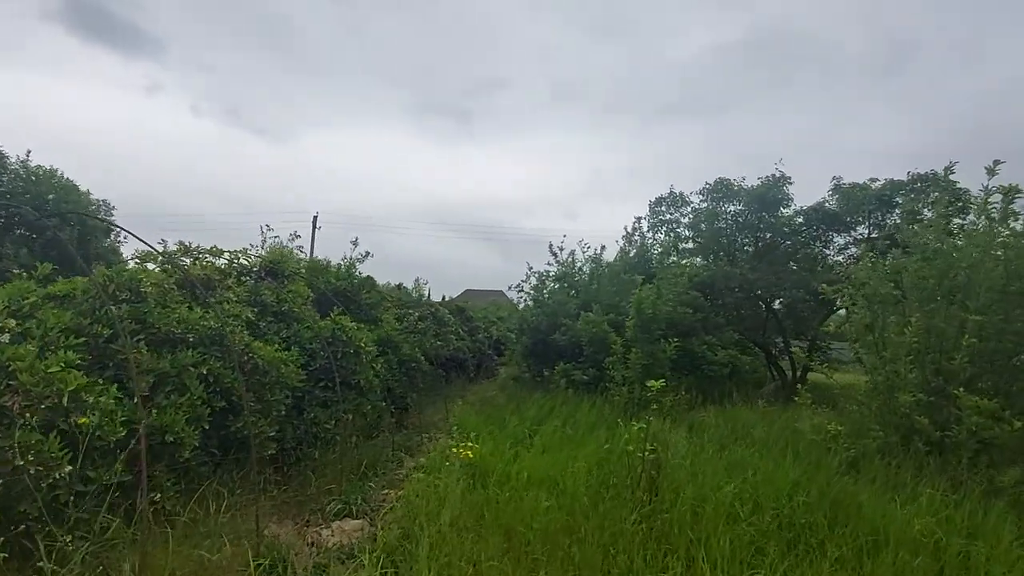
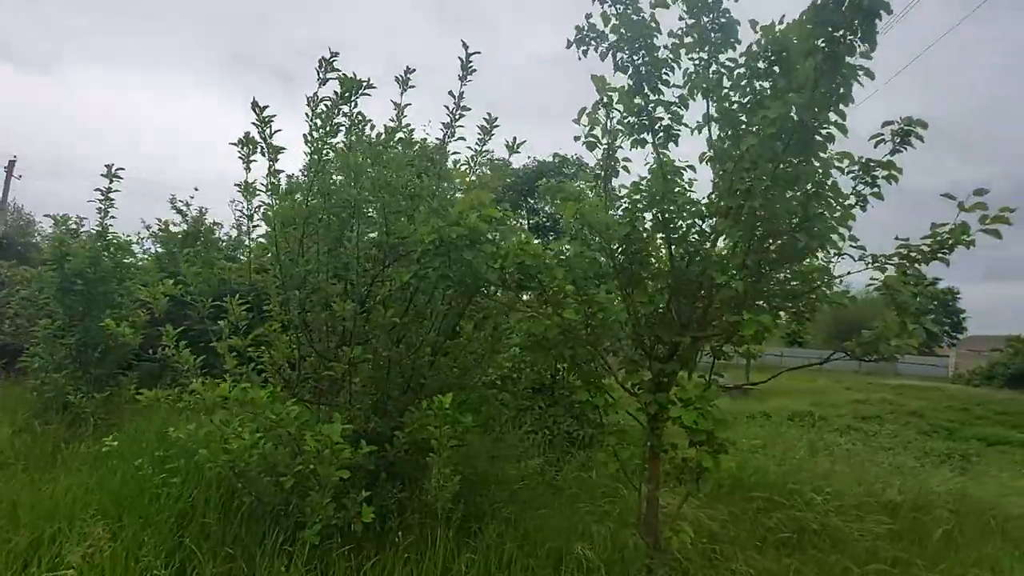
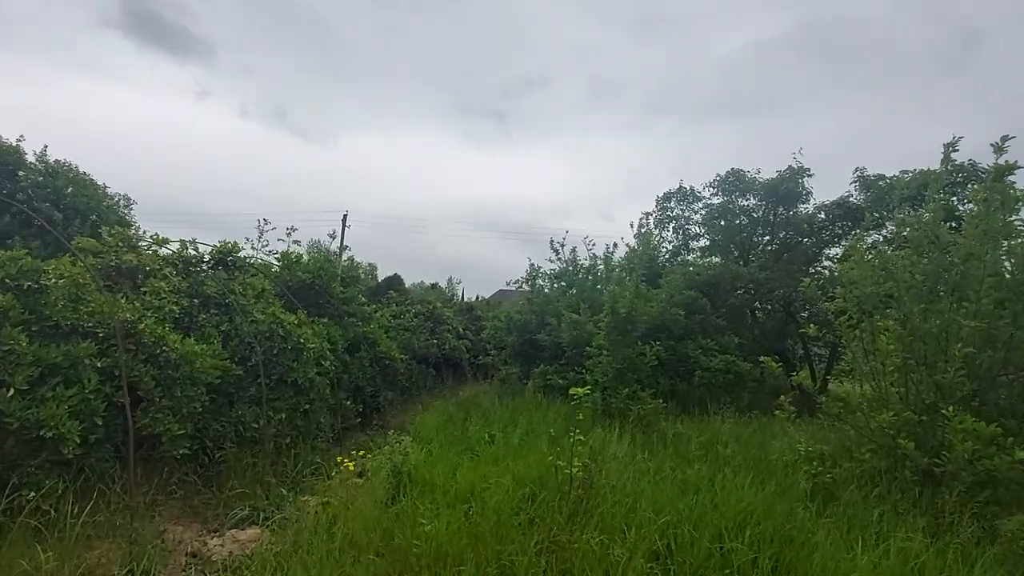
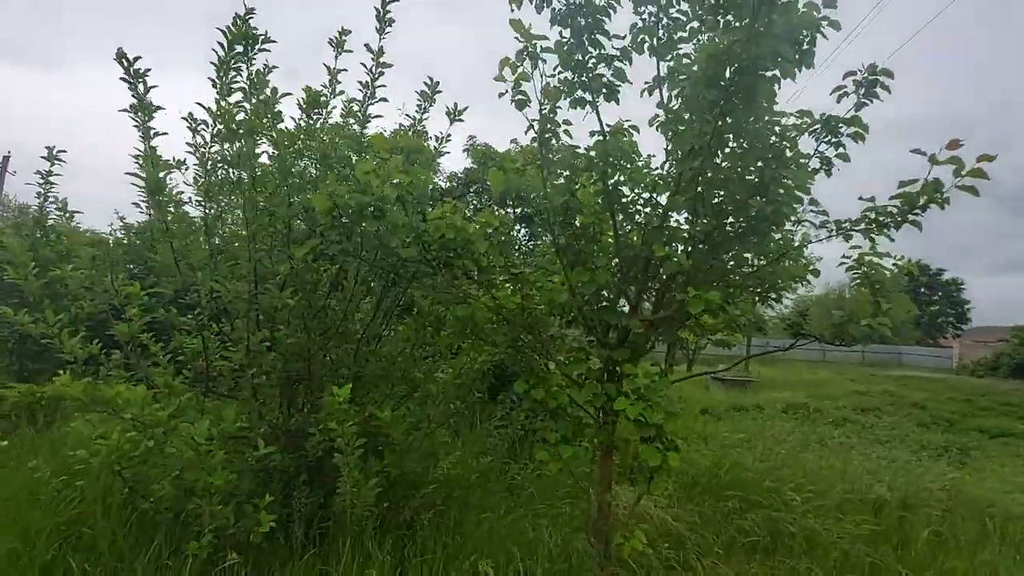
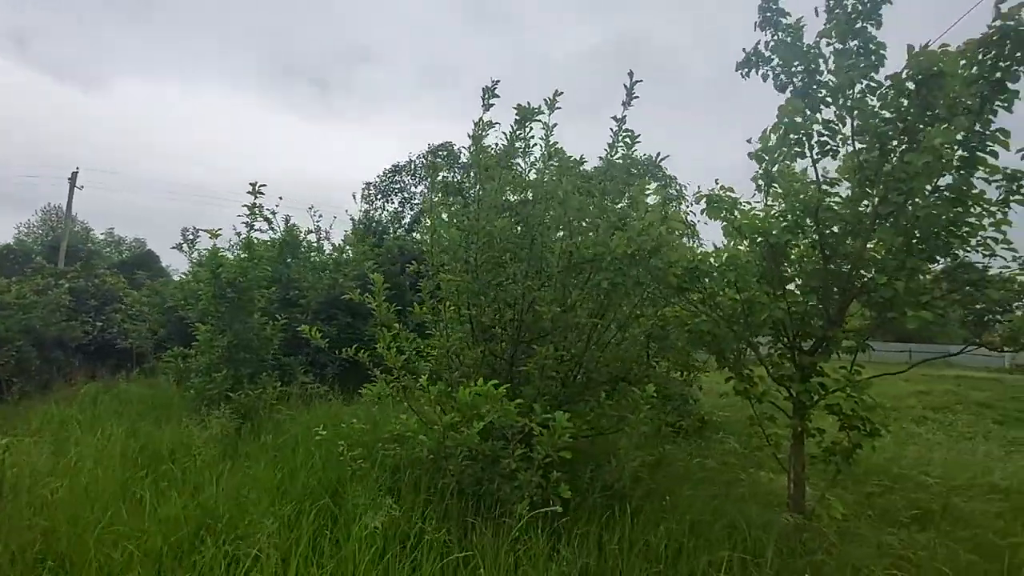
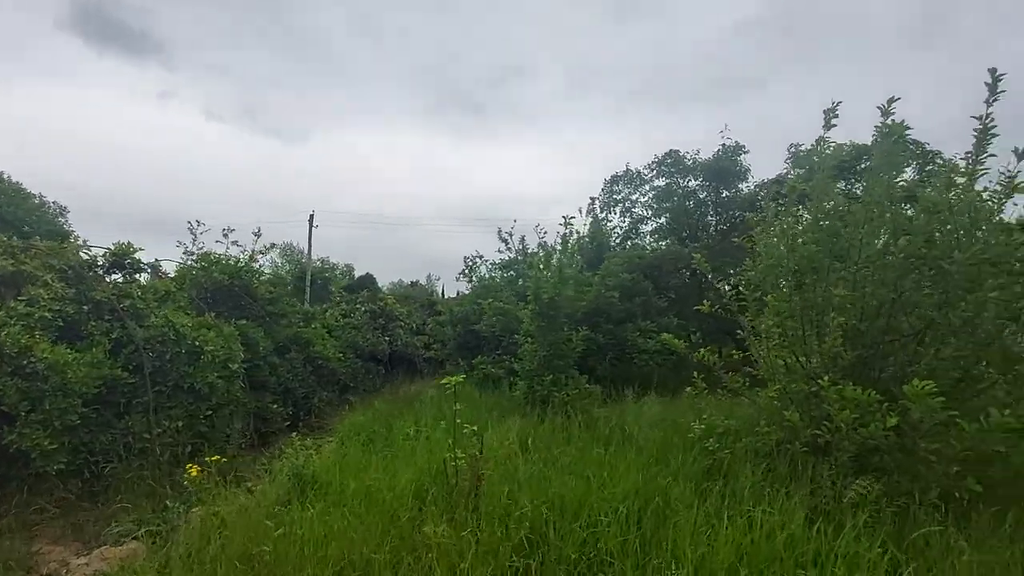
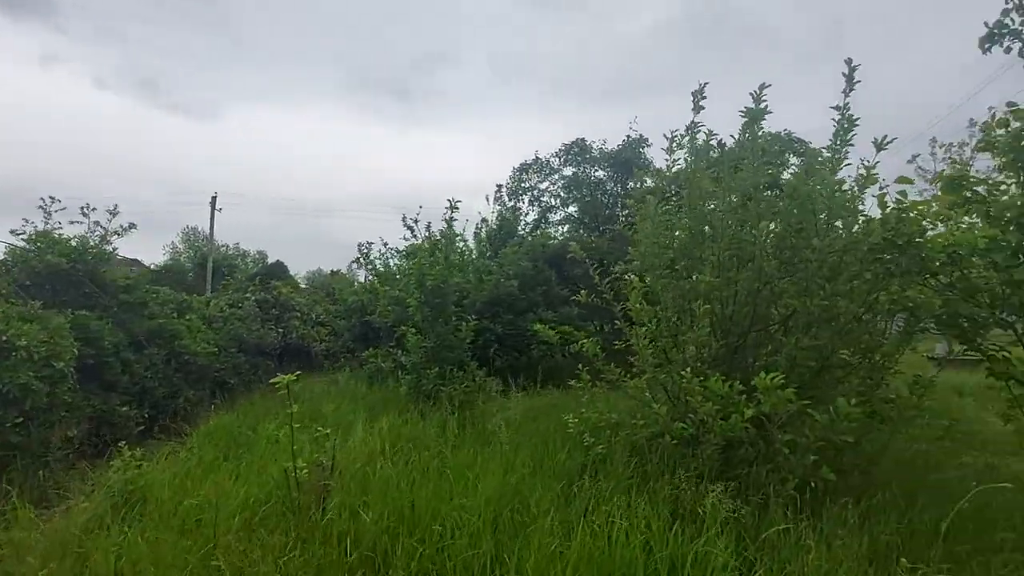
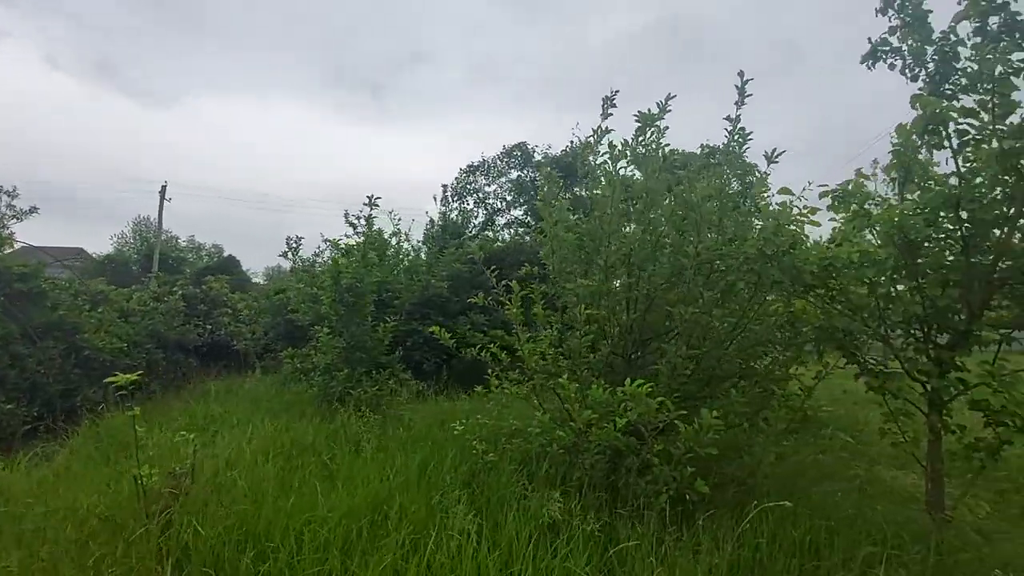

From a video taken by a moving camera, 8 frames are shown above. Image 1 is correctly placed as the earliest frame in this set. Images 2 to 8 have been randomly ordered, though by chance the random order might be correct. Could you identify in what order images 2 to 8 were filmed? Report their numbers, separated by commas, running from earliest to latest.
3, 6, 7, 8, 5, 2, 4
